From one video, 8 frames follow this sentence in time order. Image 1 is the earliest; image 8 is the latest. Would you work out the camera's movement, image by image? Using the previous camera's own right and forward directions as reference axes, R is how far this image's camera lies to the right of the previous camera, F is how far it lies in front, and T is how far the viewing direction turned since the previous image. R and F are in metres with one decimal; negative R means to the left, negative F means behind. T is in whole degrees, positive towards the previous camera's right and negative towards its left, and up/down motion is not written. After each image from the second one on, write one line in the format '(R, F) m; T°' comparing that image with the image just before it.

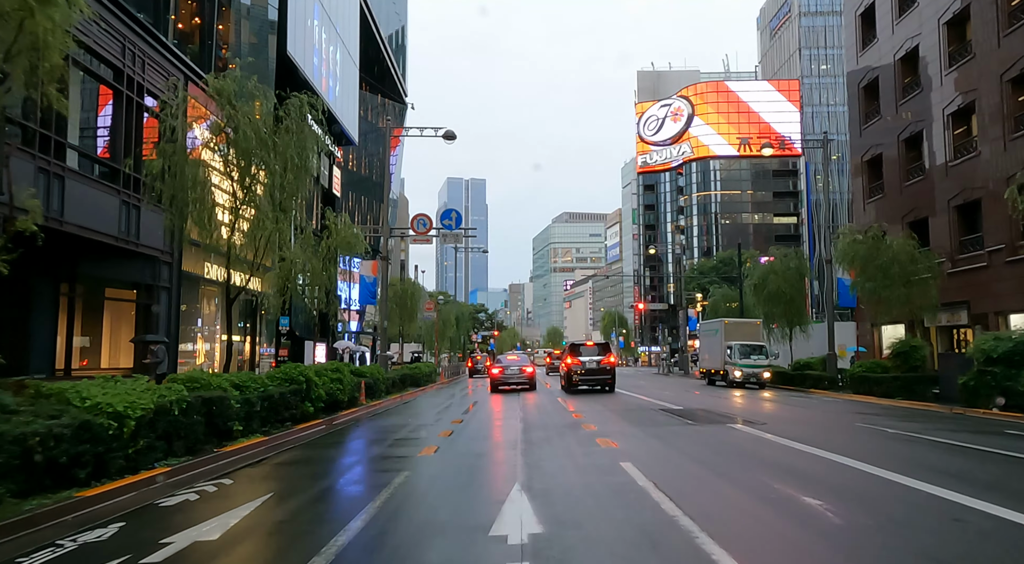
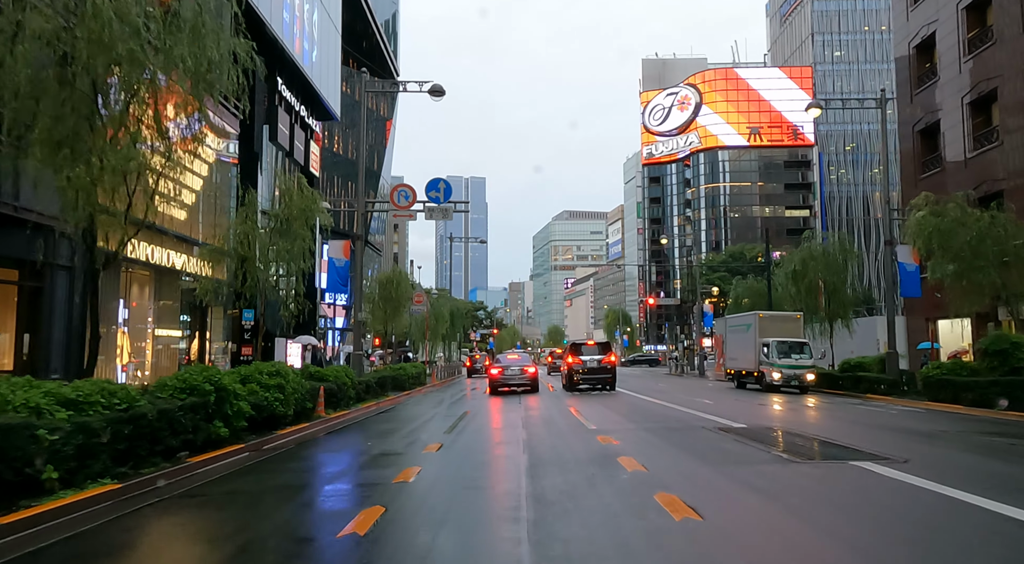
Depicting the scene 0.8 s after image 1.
(0.0, +4.4) m; 0°
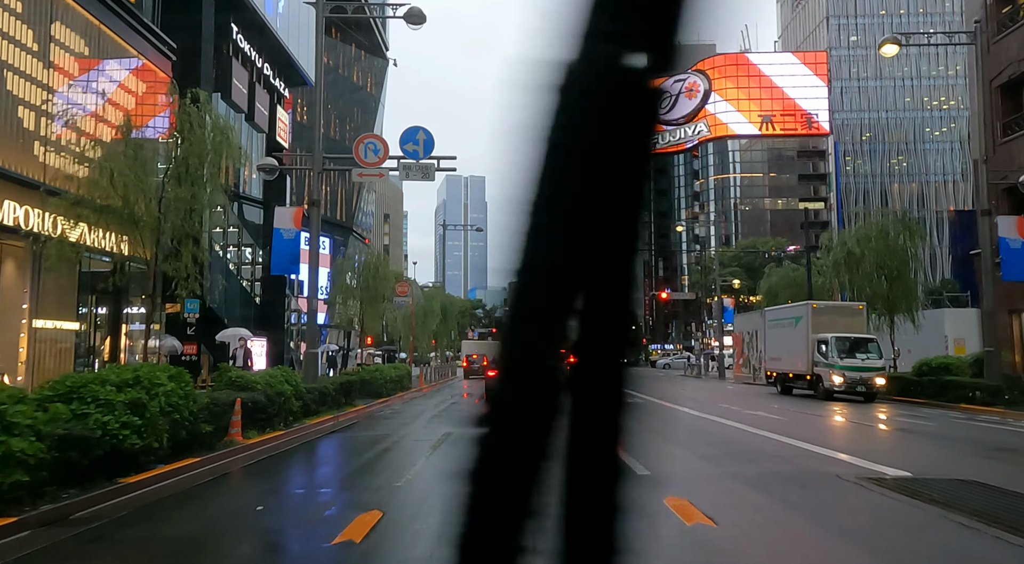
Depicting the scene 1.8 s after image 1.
(0.0, +4.9) m; 0°
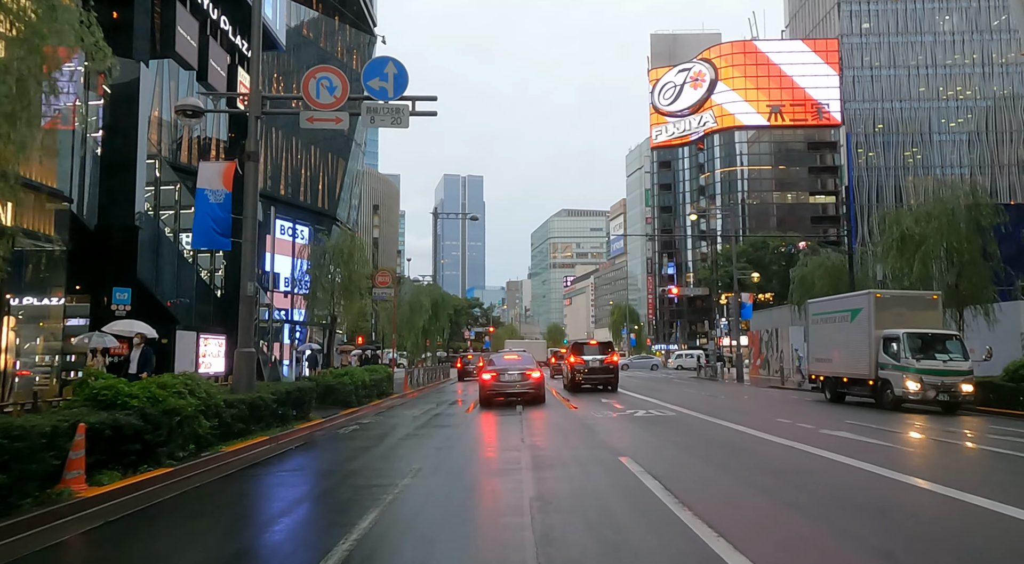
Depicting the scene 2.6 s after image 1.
(0.0, +4.0) m; 0°
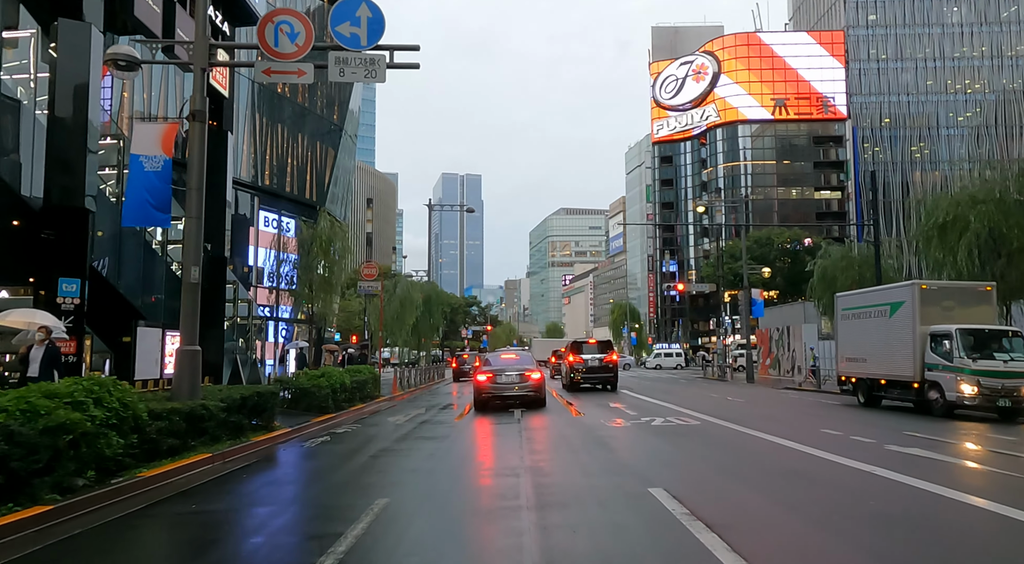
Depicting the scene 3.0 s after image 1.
(0.0, +2.2) m; 0°
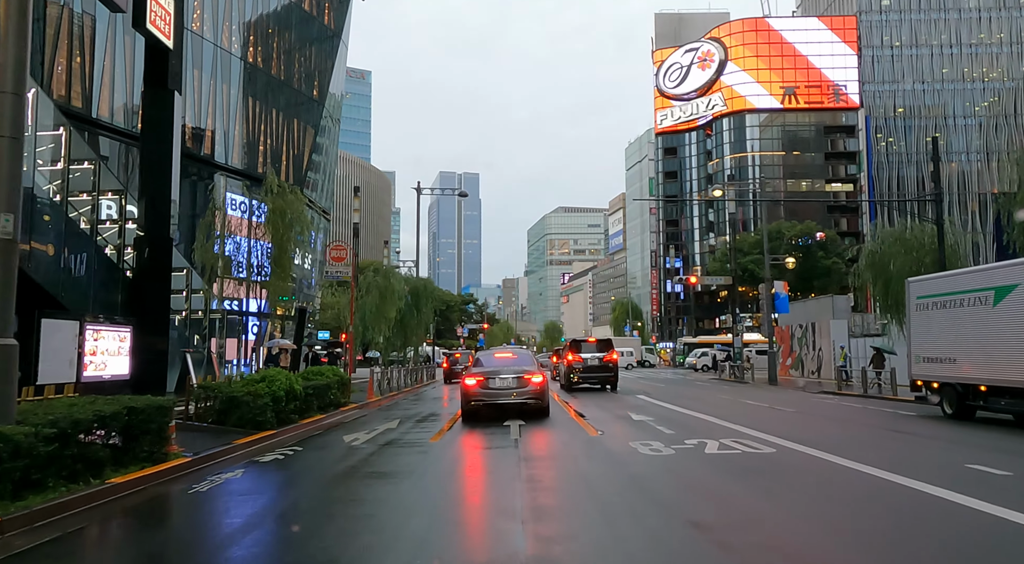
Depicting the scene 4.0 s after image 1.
(0.0, +3.9) m; 0°
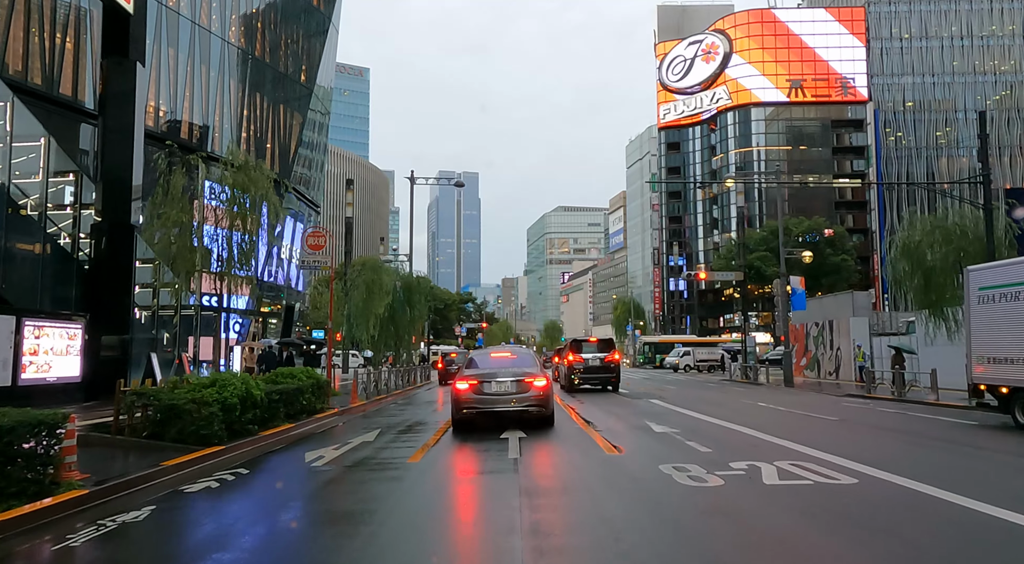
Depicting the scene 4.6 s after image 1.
(0.0, +2.2) m; 0°
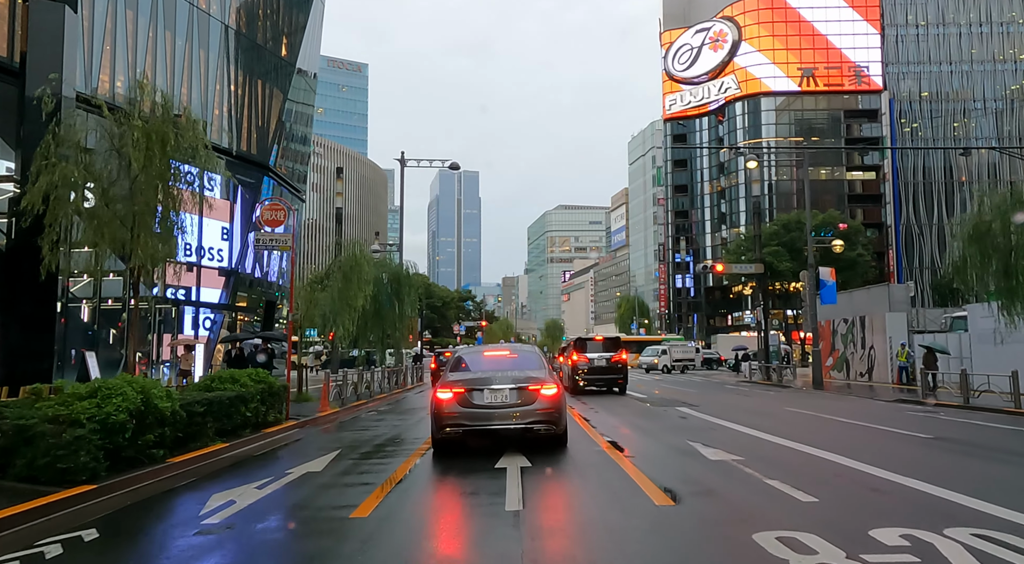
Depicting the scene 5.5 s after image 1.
(0.0, +3.2) m; 0°
